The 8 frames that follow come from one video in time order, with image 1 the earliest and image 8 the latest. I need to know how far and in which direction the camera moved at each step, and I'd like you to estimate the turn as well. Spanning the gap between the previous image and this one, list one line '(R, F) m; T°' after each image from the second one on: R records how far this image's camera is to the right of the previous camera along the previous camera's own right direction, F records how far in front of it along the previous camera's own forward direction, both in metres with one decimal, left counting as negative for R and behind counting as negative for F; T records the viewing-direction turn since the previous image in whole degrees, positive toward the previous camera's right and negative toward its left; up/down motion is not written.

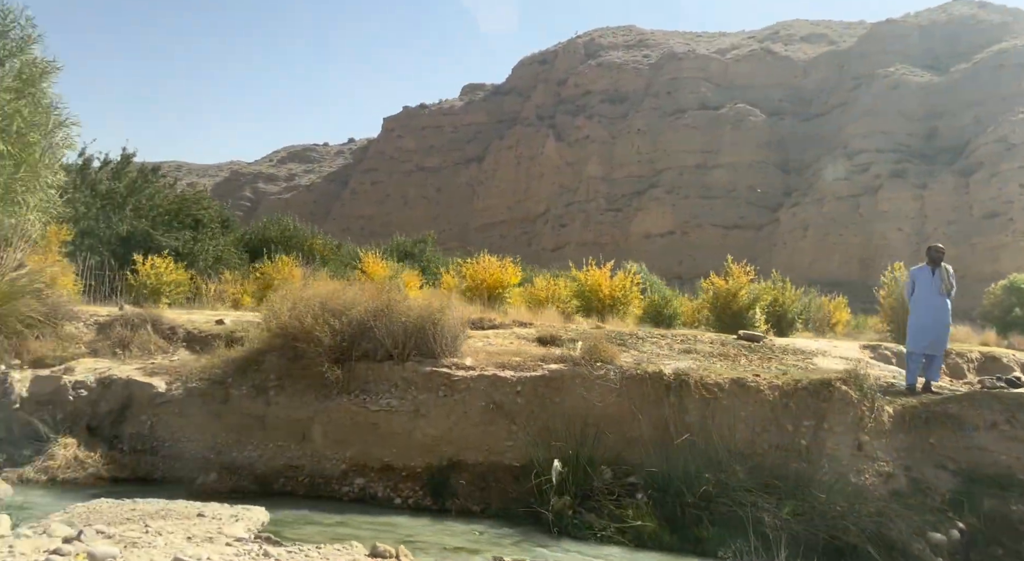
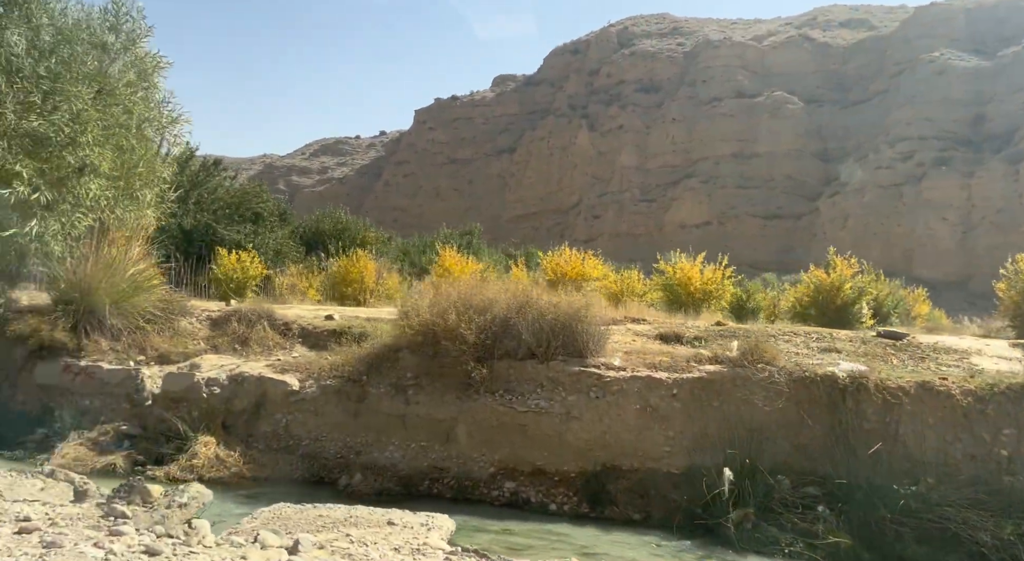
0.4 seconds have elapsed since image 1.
(-1.0, +0.3) m; -3°
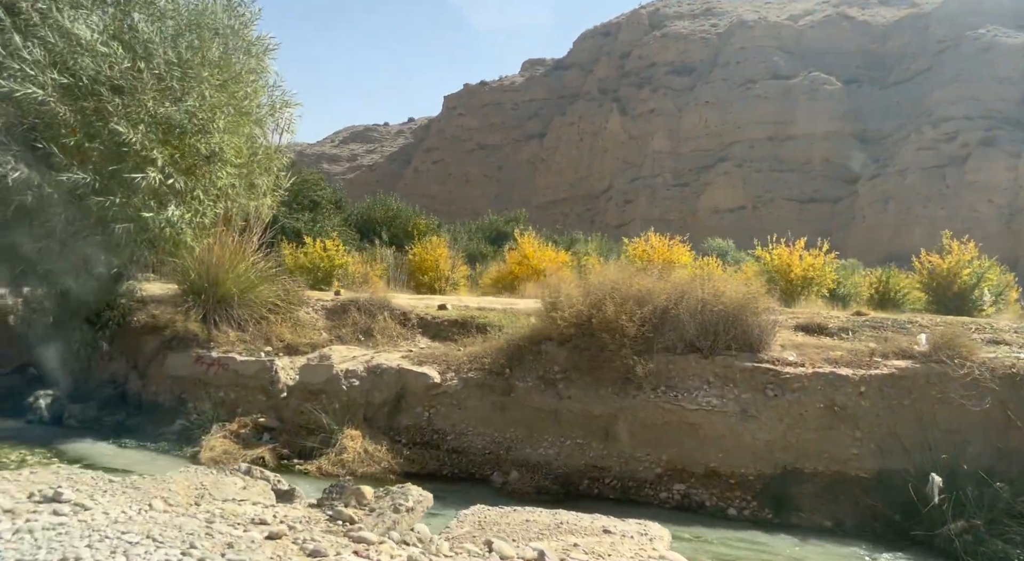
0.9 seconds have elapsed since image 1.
(-1.1, +0.3) m; -3°
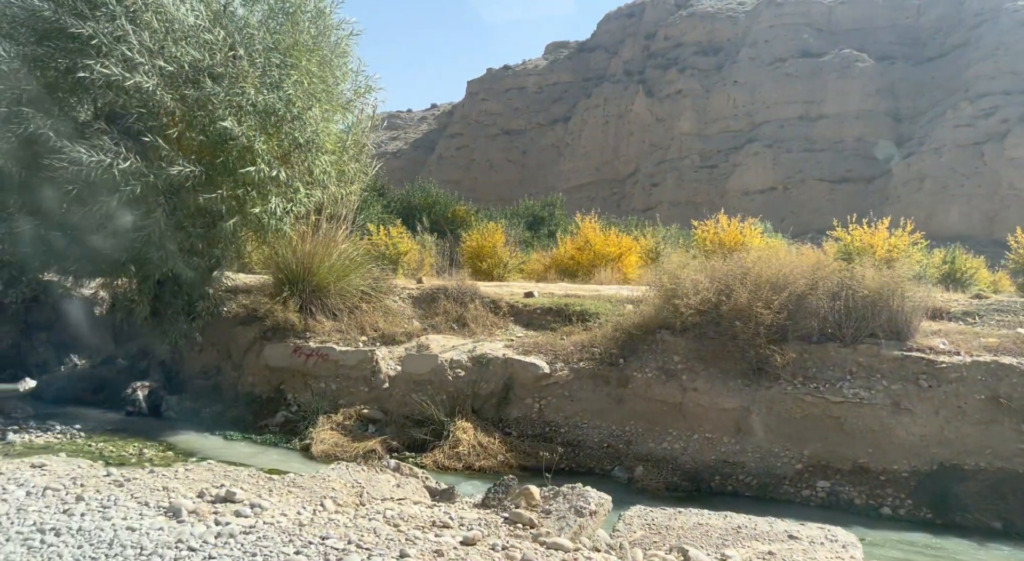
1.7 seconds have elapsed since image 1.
(-0.8, +0.3) m; -3°
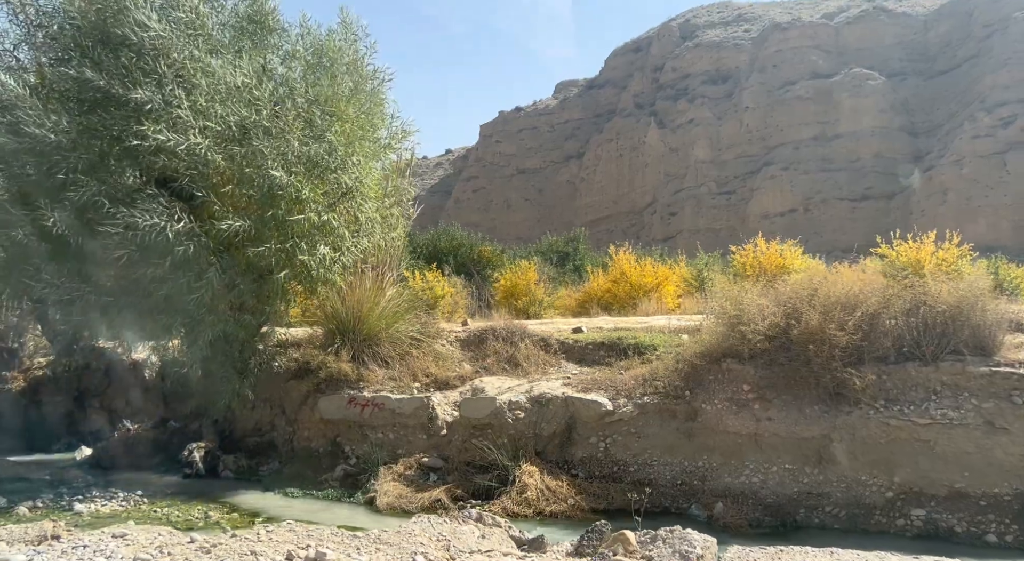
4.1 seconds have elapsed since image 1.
(-0.3, +0.2) m; -2°
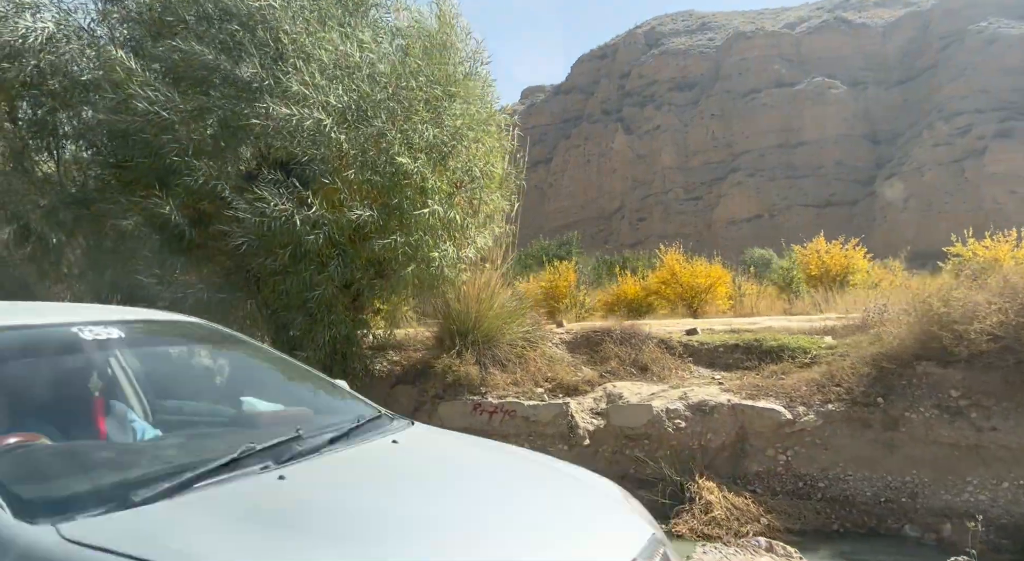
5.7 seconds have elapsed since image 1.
(-1.6, +0.8) m; 0°
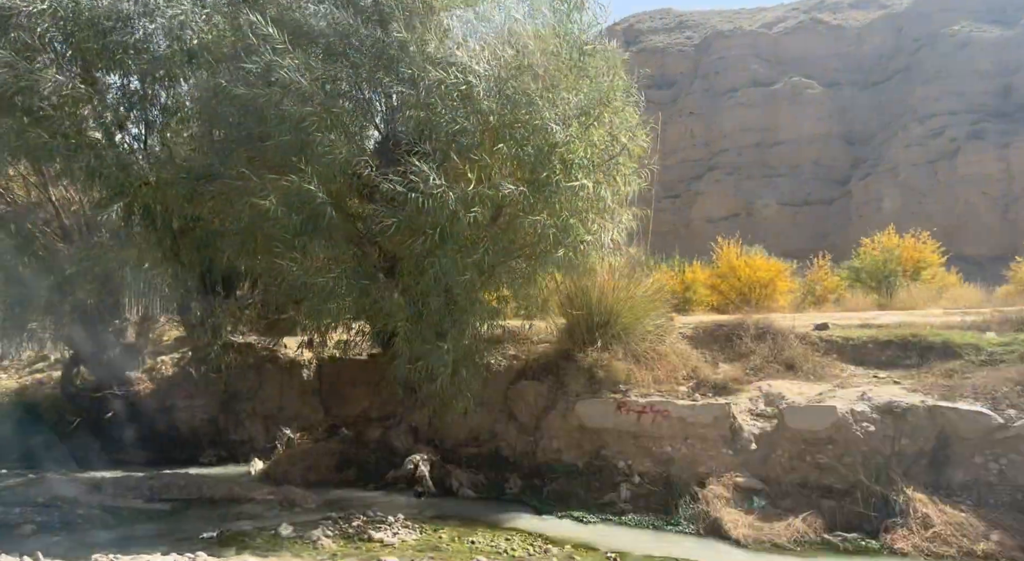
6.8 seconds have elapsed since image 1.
(-1.4, +0.7) m; 0°
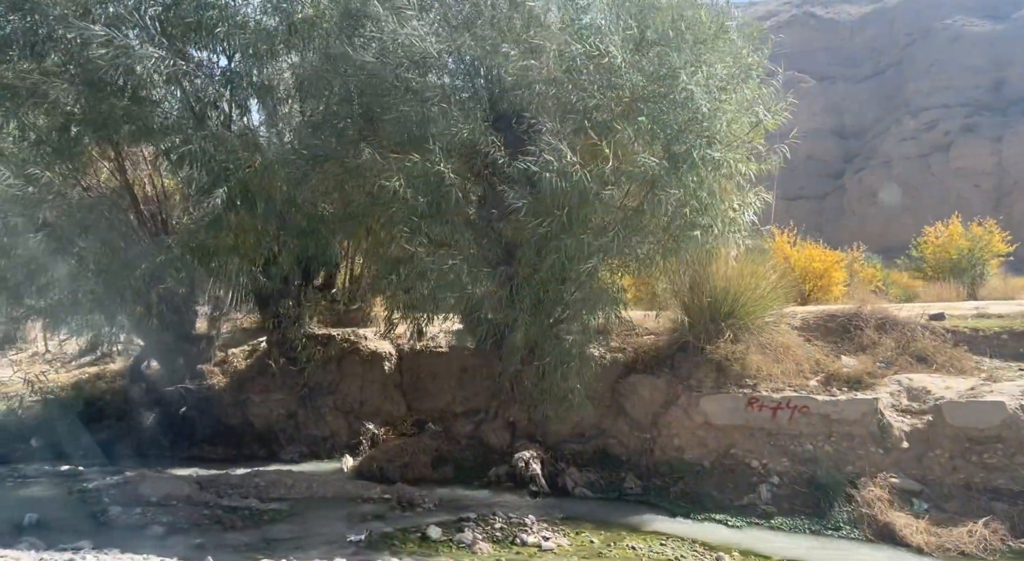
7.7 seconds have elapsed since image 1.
(-1.0, +0.4) m; -1°
